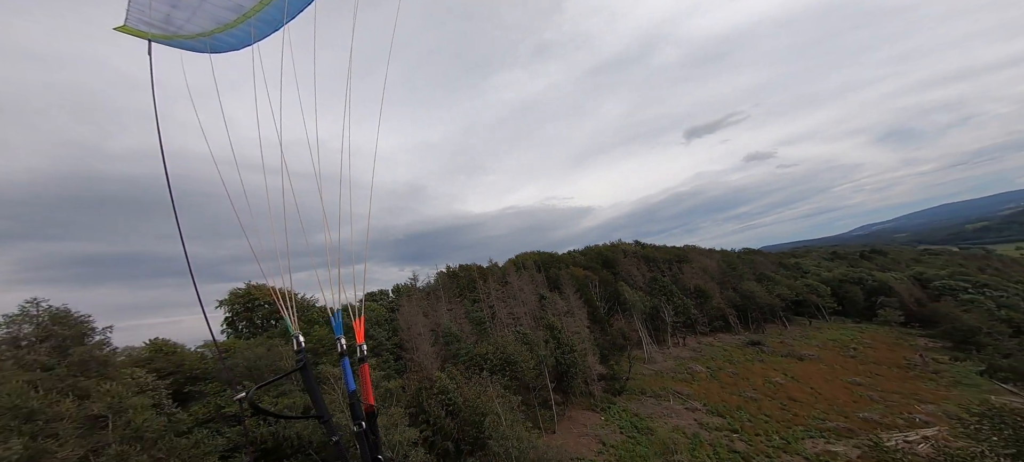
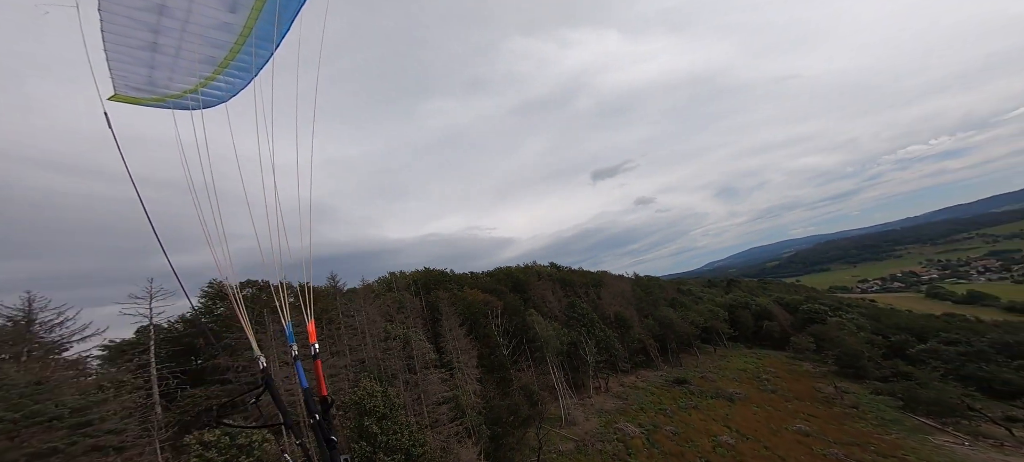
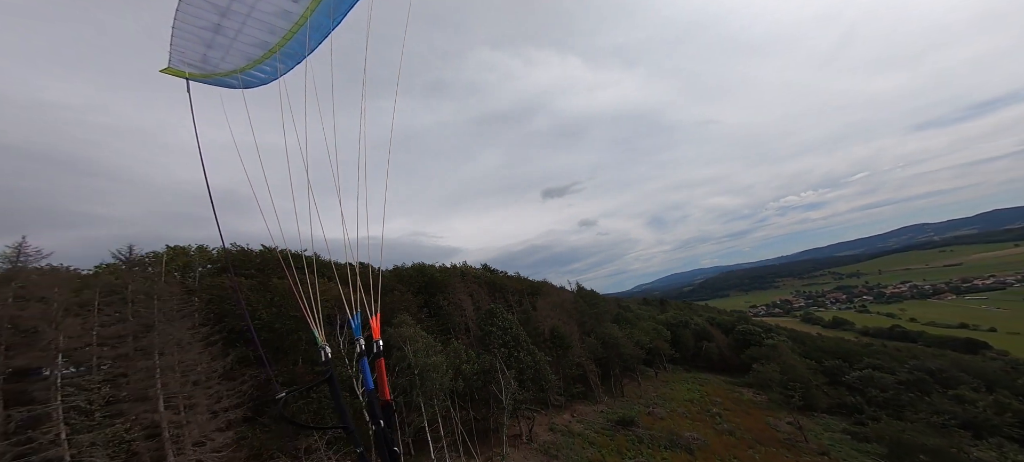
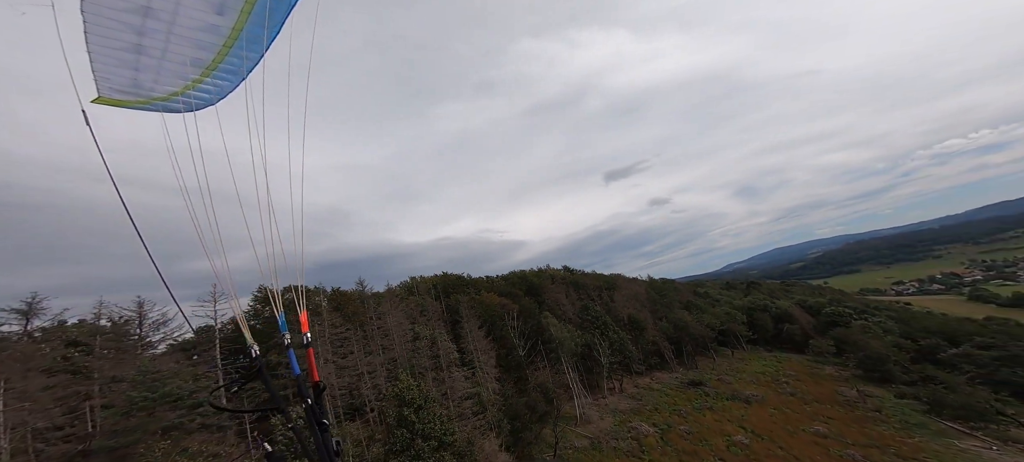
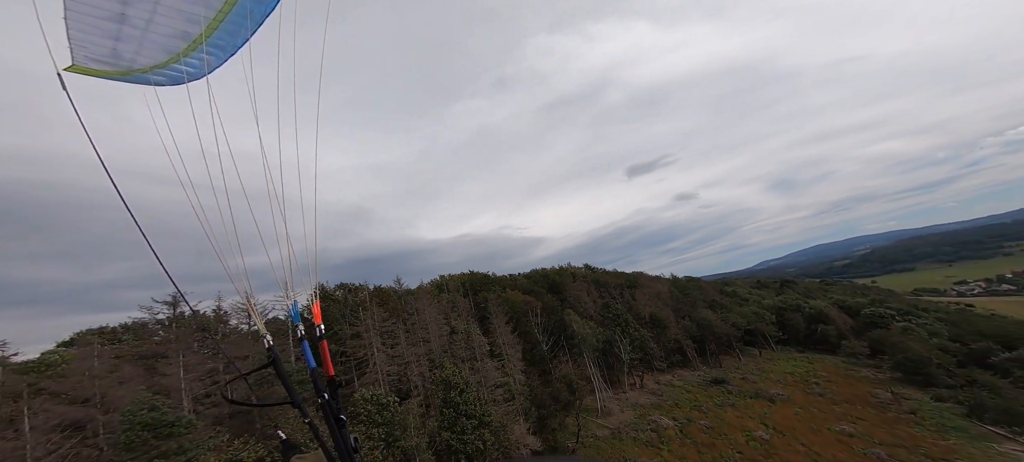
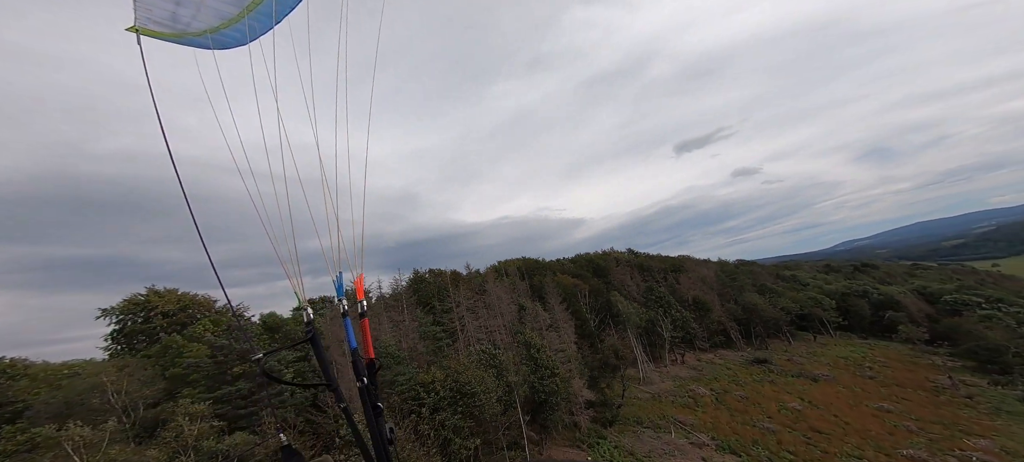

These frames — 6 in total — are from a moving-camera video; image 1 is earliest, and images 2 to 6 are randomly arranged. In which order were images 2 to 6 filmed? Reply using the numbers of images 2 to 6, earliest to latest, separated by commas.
6, 5, 4, 2, 3
